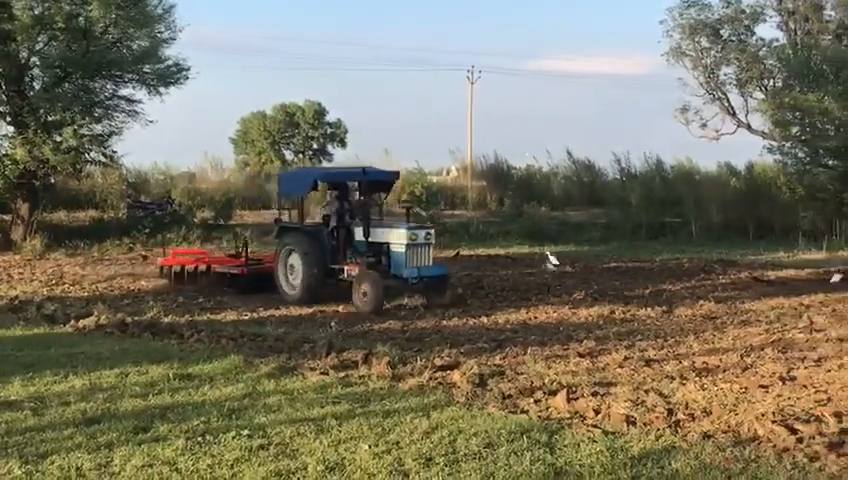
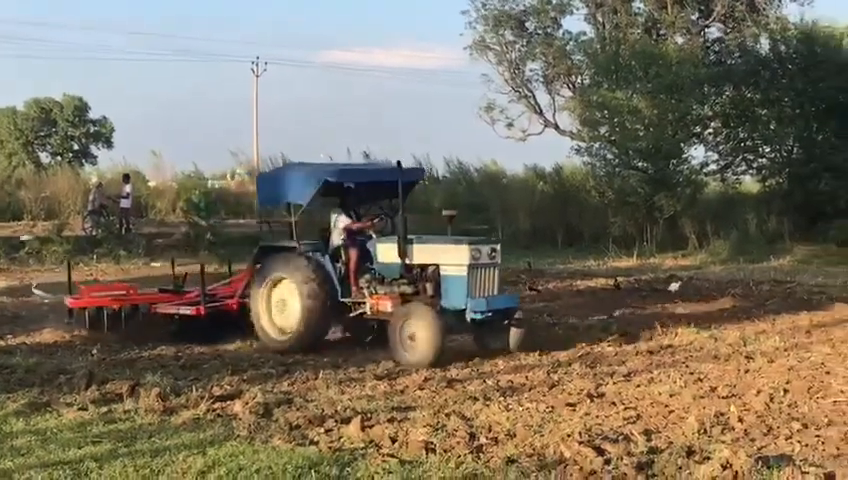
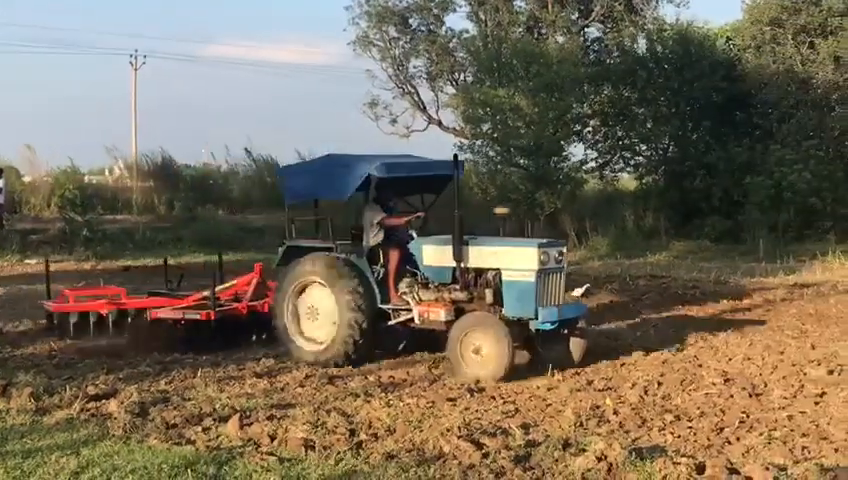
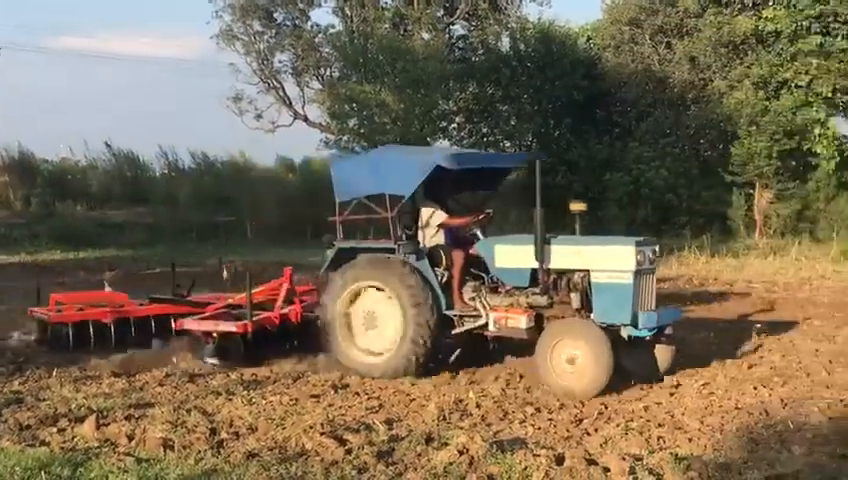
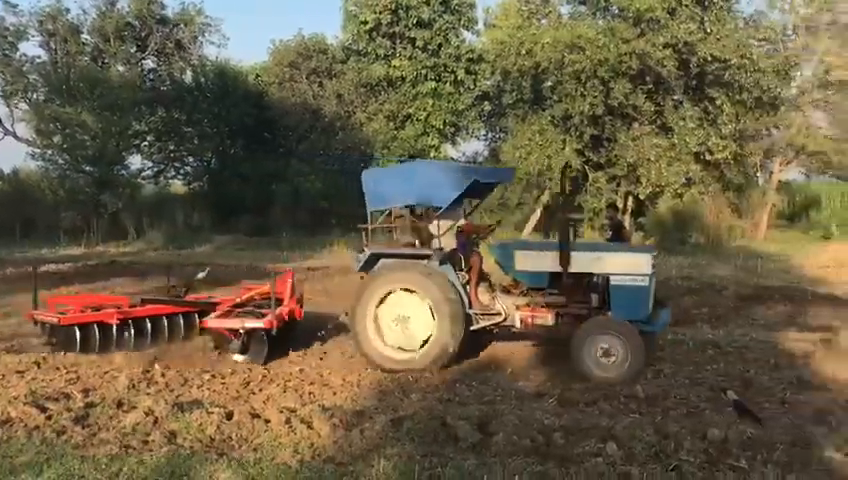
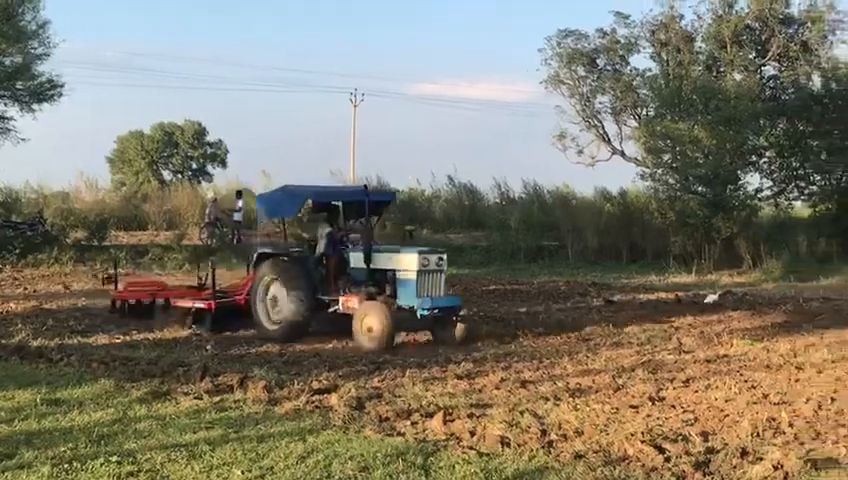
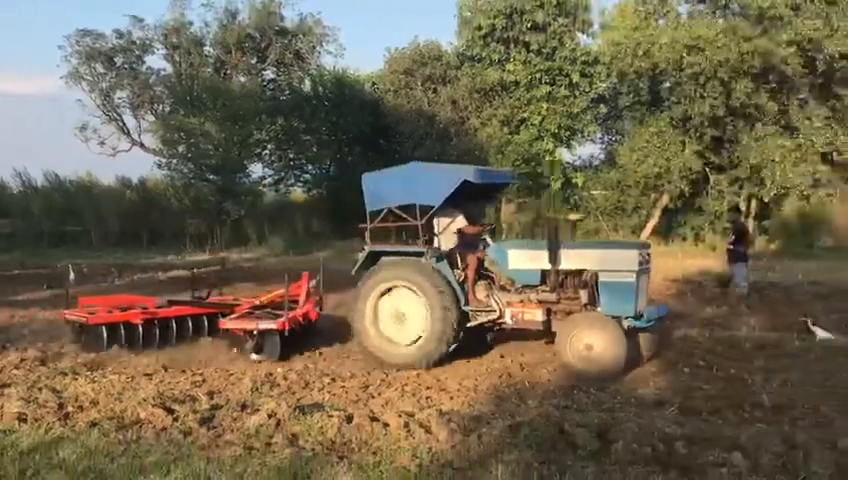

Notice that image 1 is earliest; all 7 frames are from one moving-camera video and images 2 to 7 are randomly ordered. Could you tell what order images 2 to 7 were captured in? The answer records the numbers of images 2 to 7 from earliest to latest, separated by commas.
6, 2, 3, 4, 7, 5
